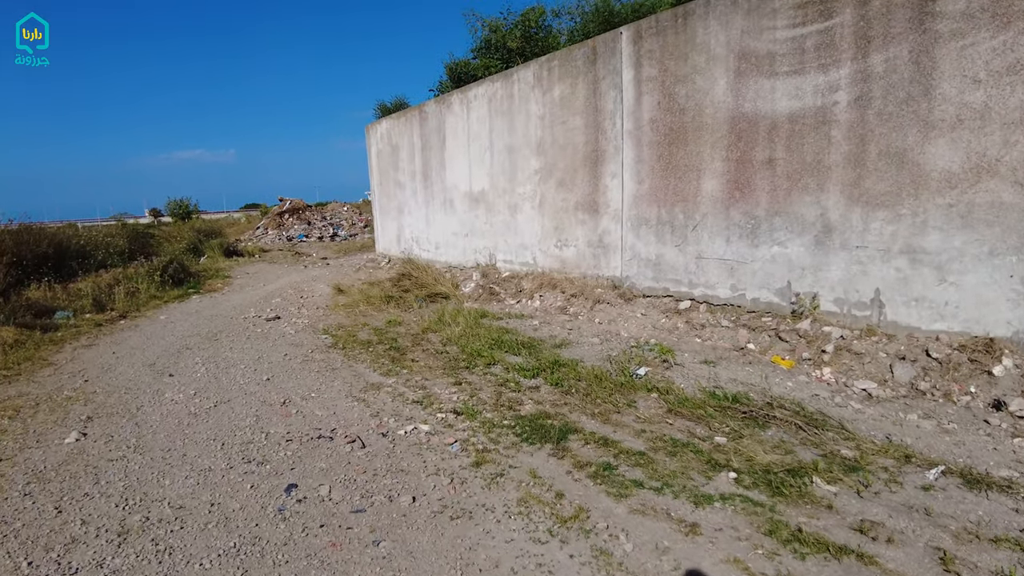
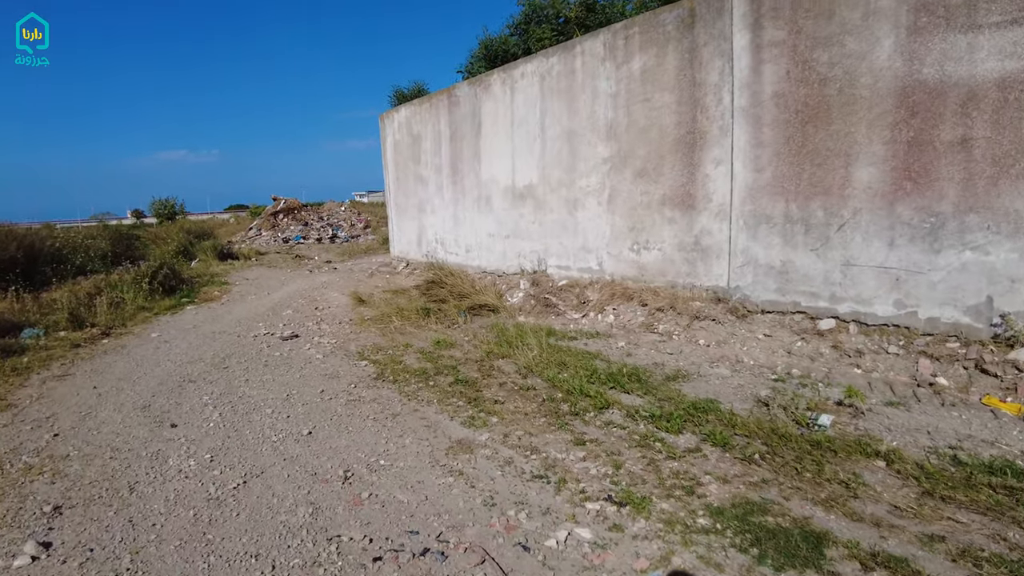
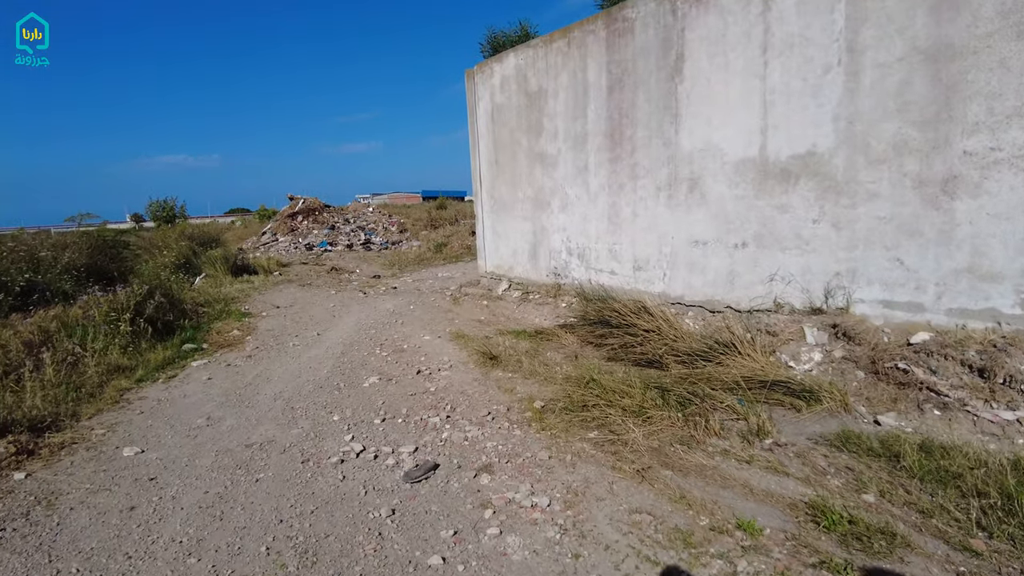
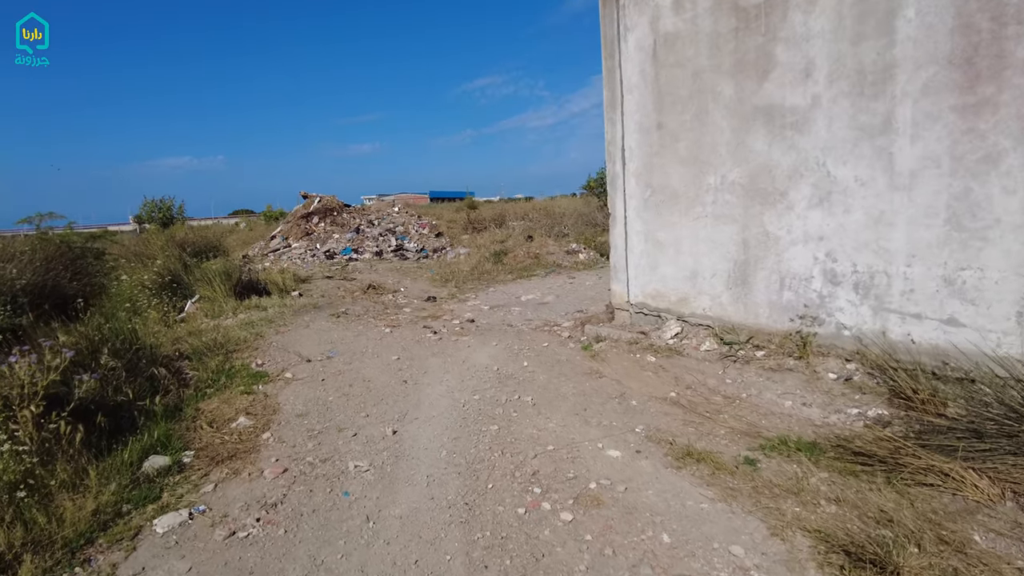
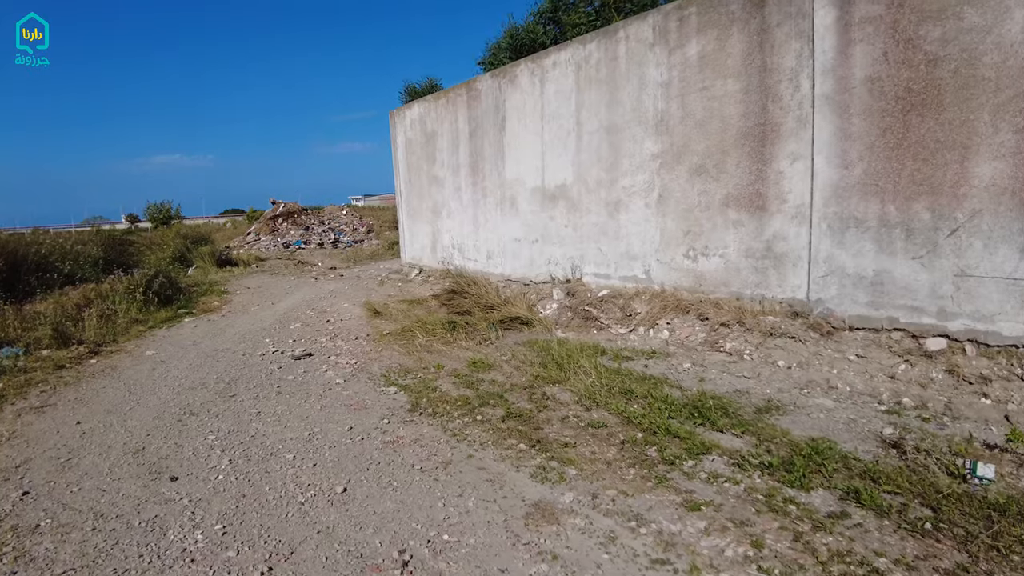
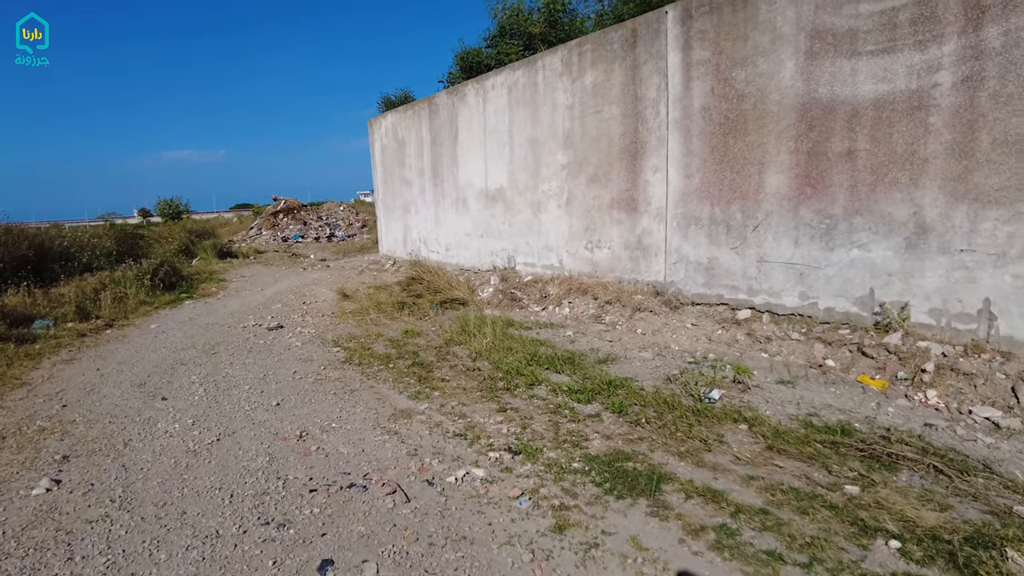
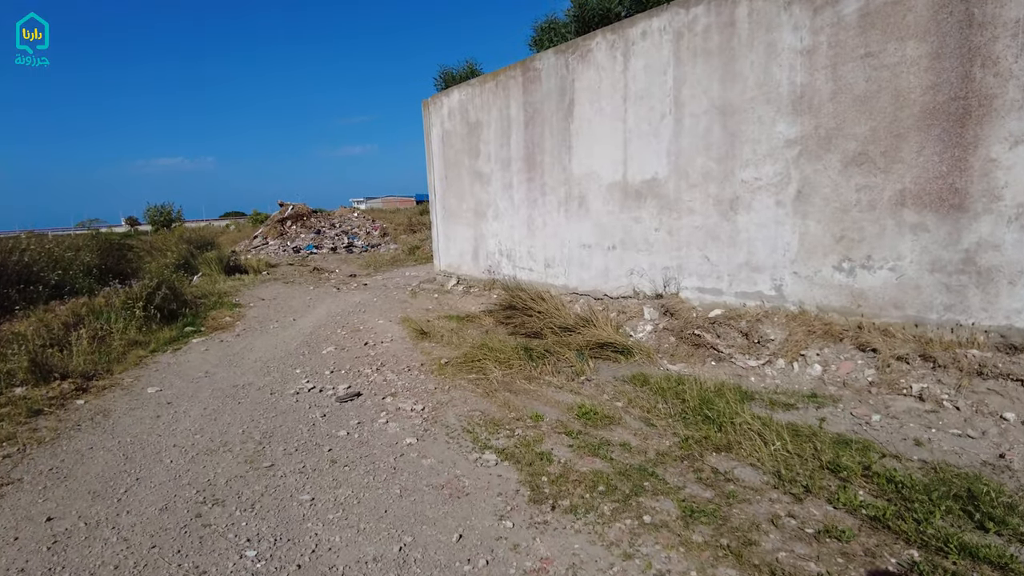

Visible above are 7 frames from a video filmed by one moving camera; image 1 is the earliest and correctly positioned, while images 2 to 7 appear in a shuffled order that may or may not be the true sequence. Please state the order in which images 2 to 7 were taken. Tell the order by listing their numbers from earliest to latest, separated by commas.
6, 2, 5, 7, 3, 4
